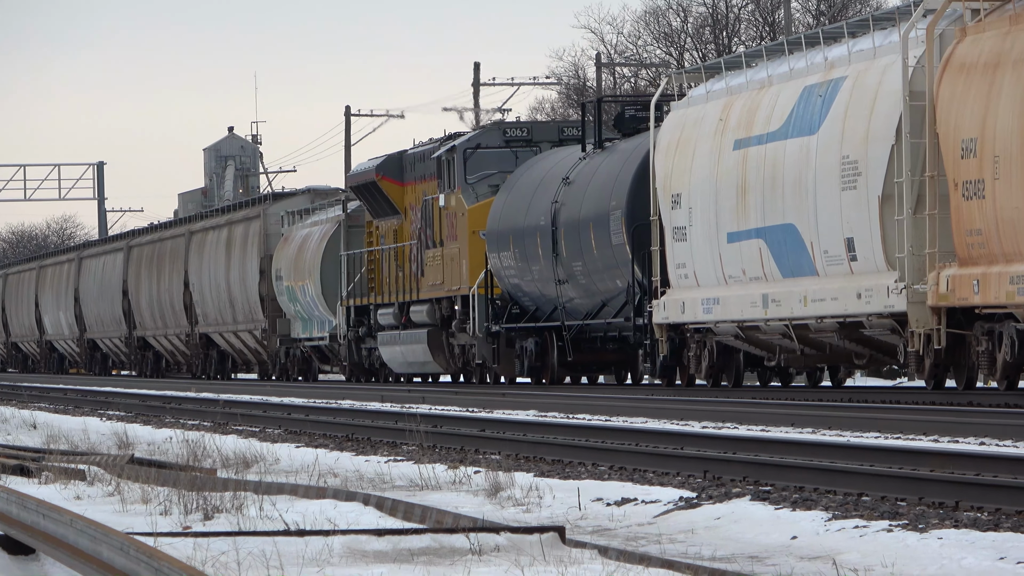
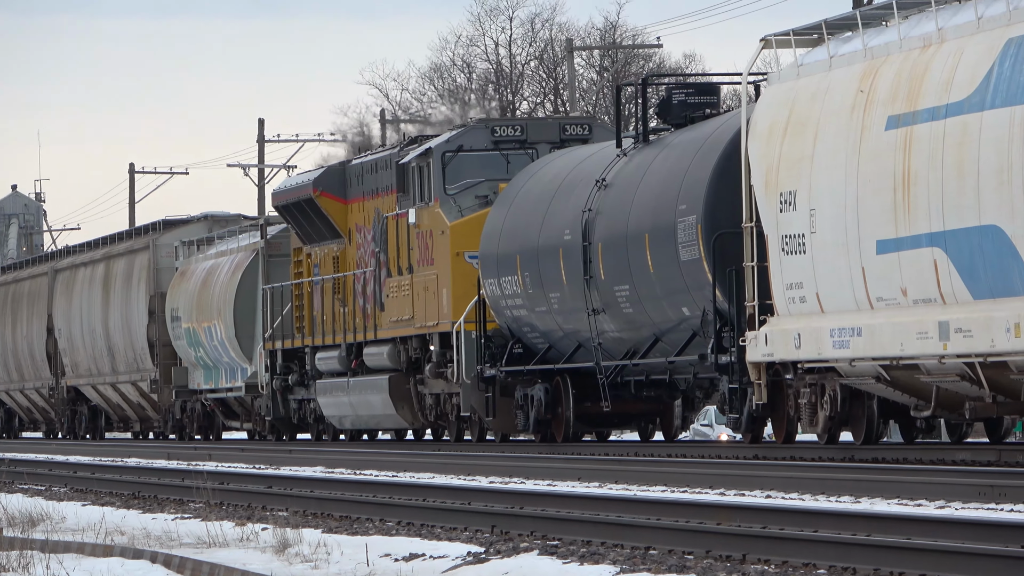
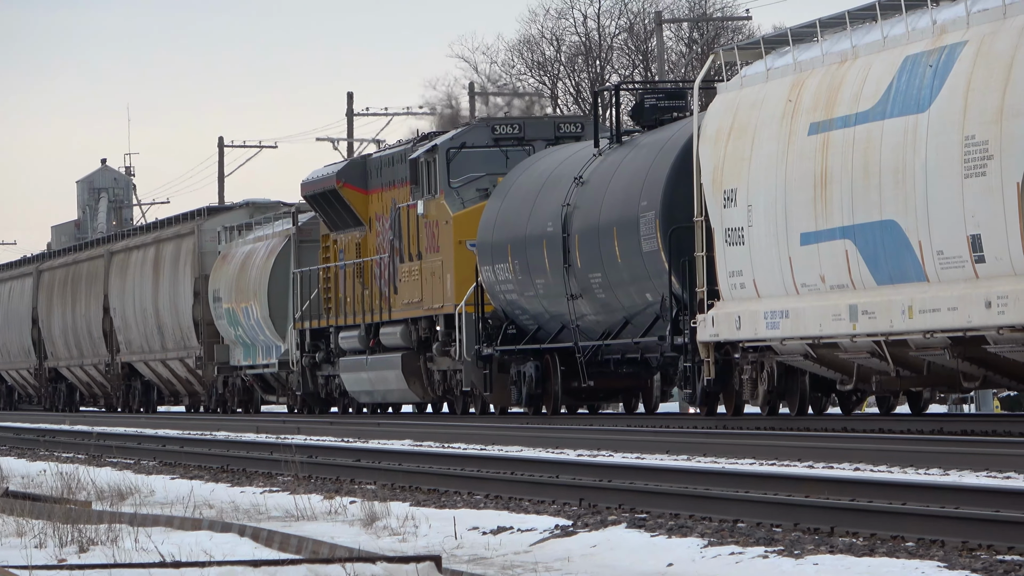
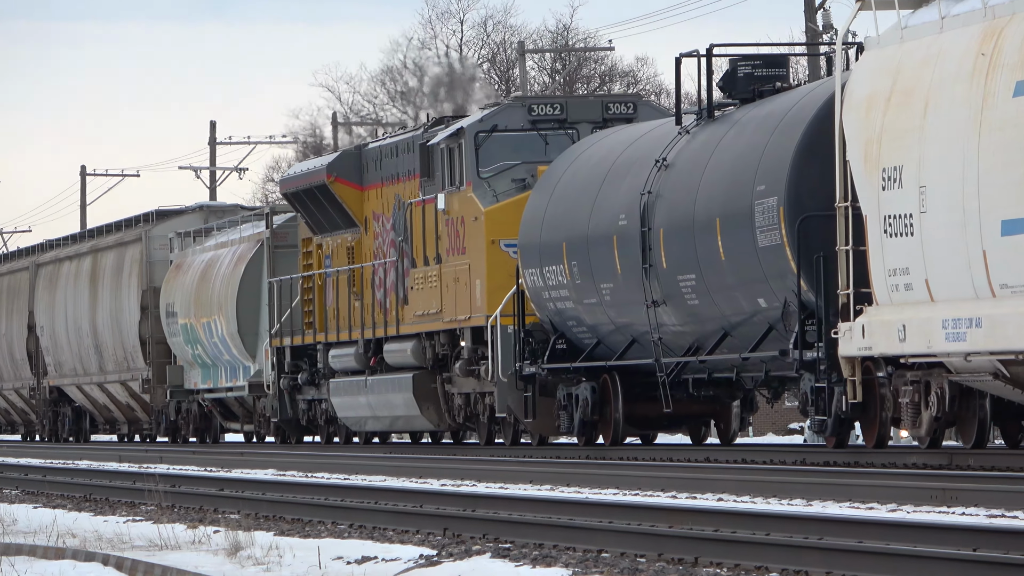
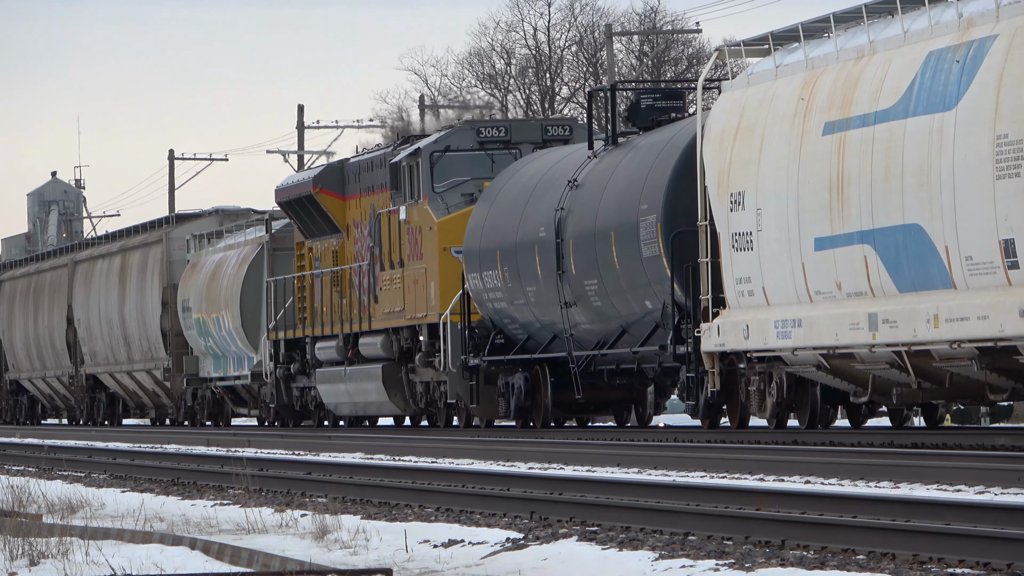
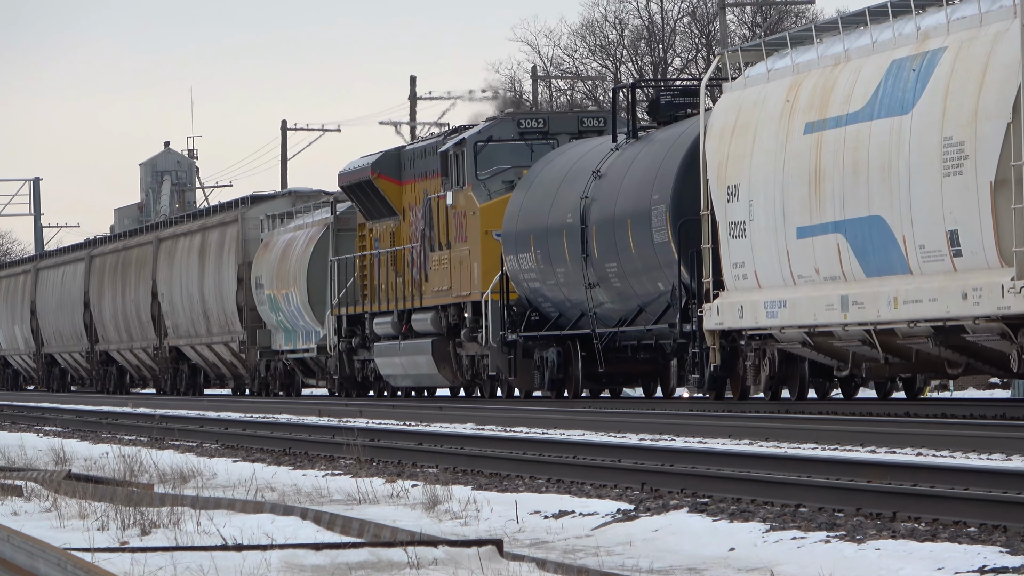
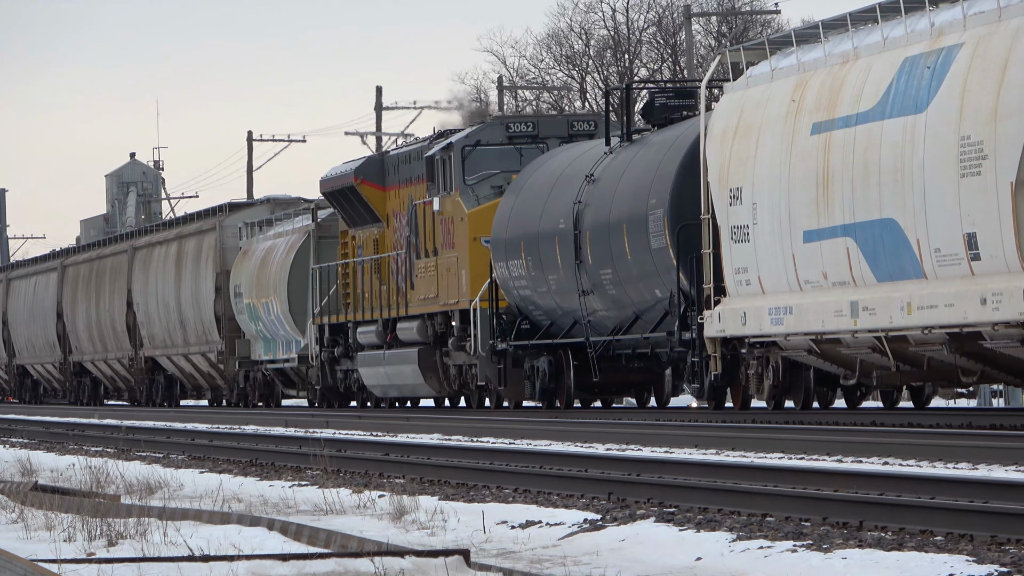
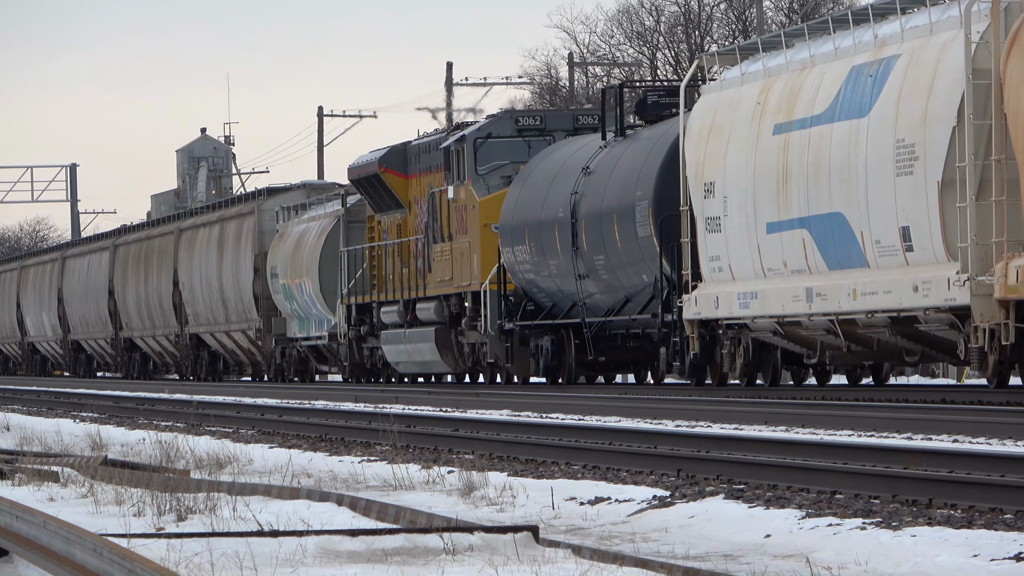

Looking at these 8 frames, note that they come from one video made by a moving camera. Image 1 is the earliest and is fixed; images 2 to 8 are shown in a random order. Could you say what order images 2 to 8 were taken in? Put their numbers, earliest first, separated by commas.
8, 6, 7, 3, 5, 2, 4
